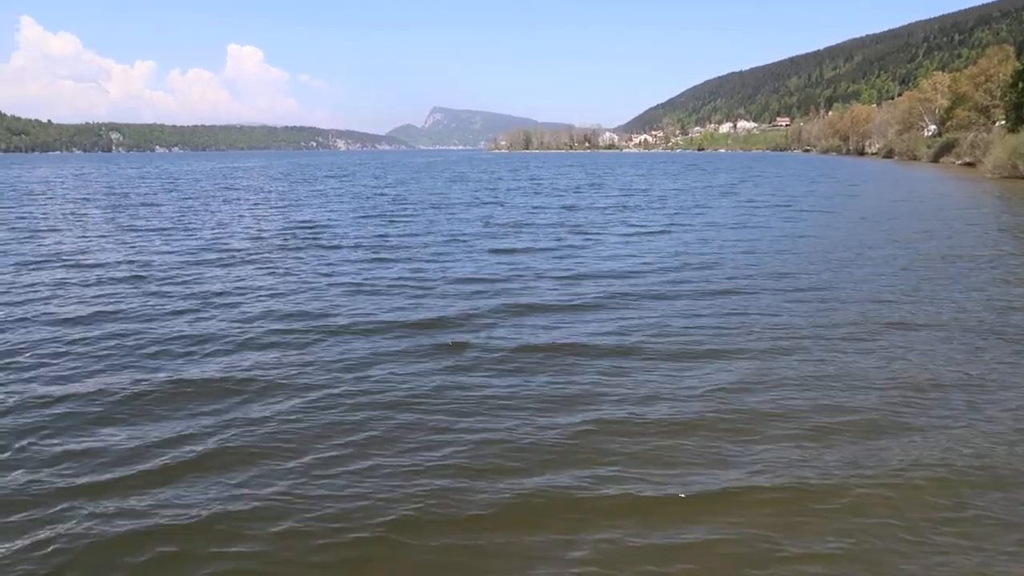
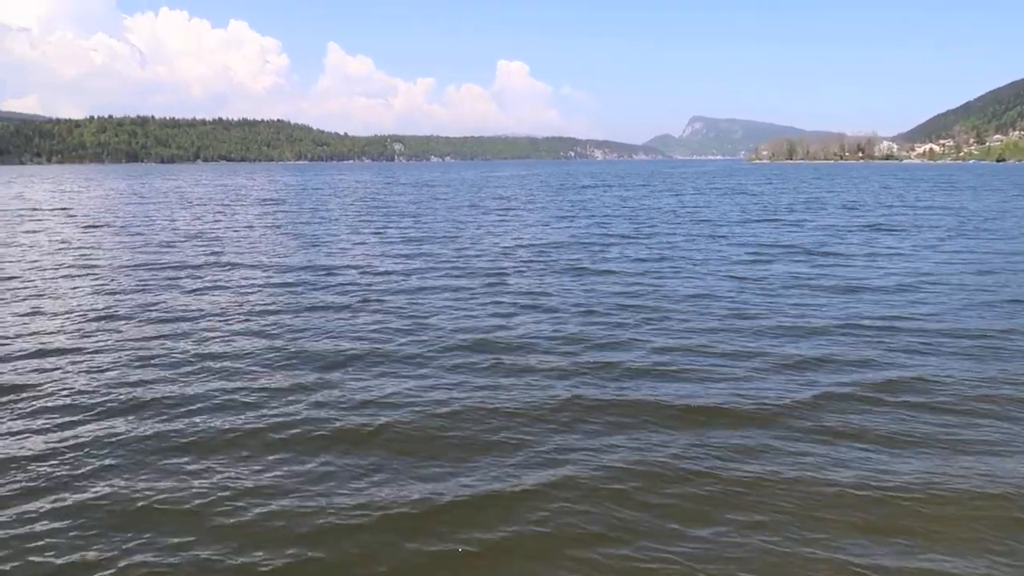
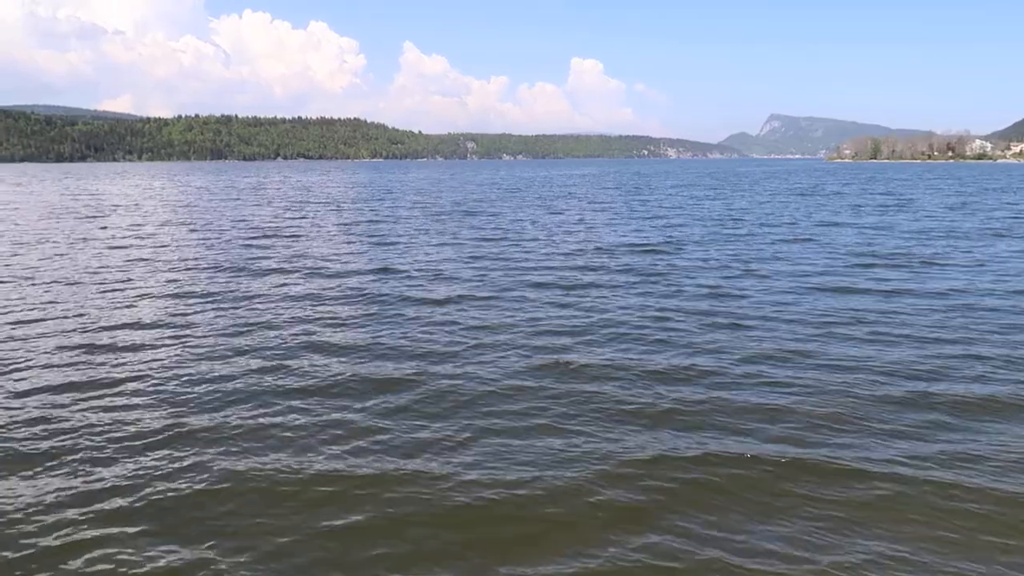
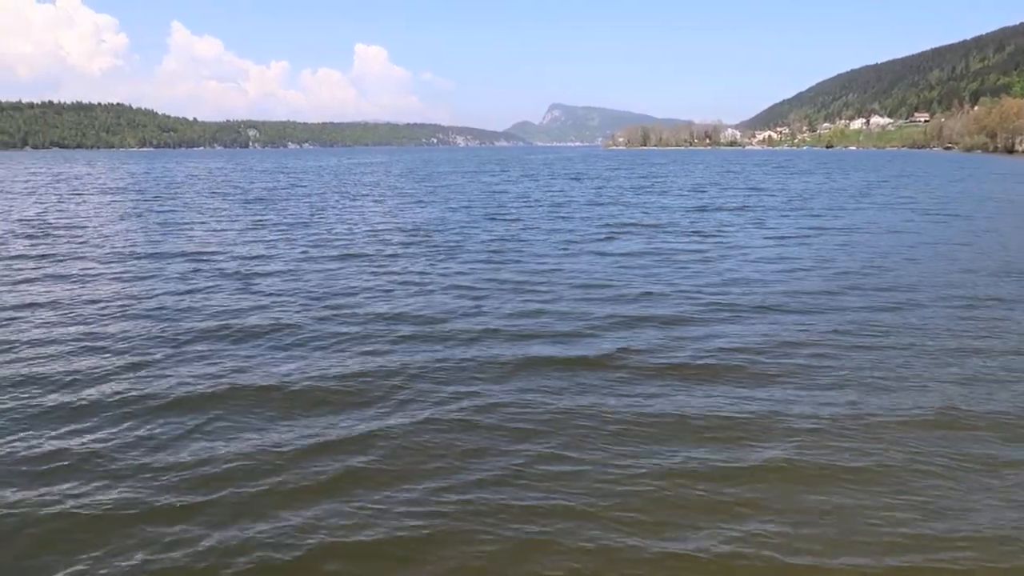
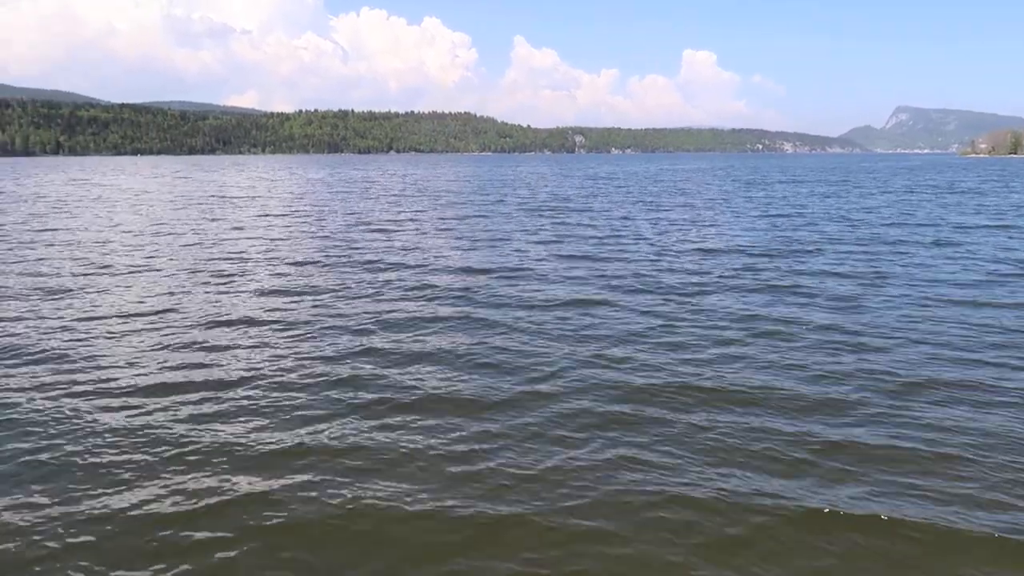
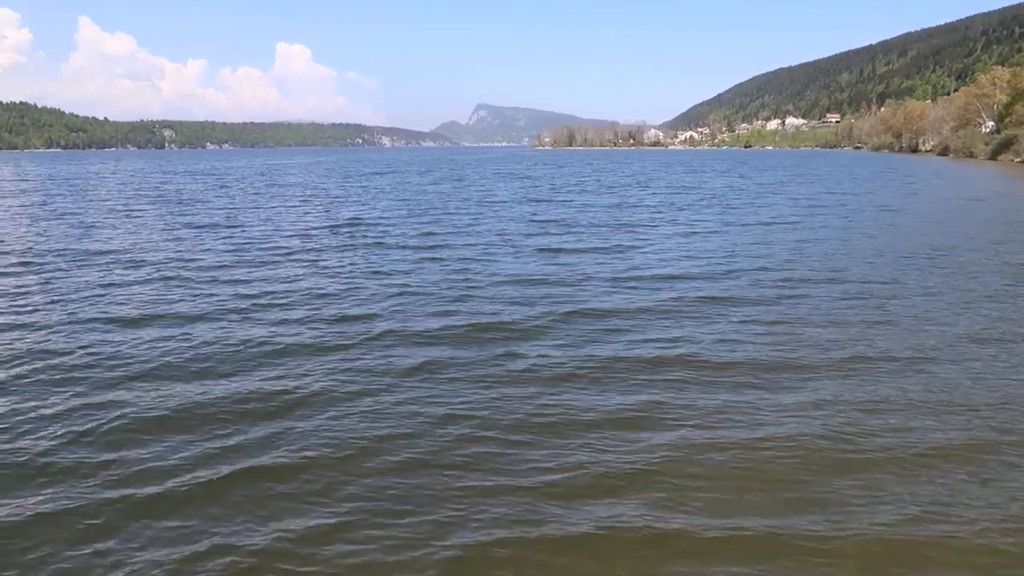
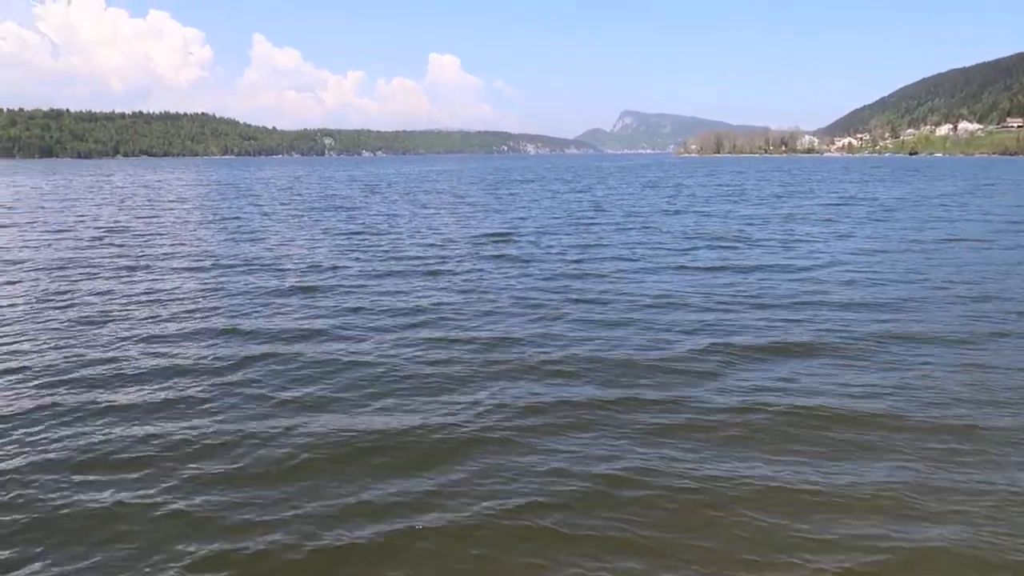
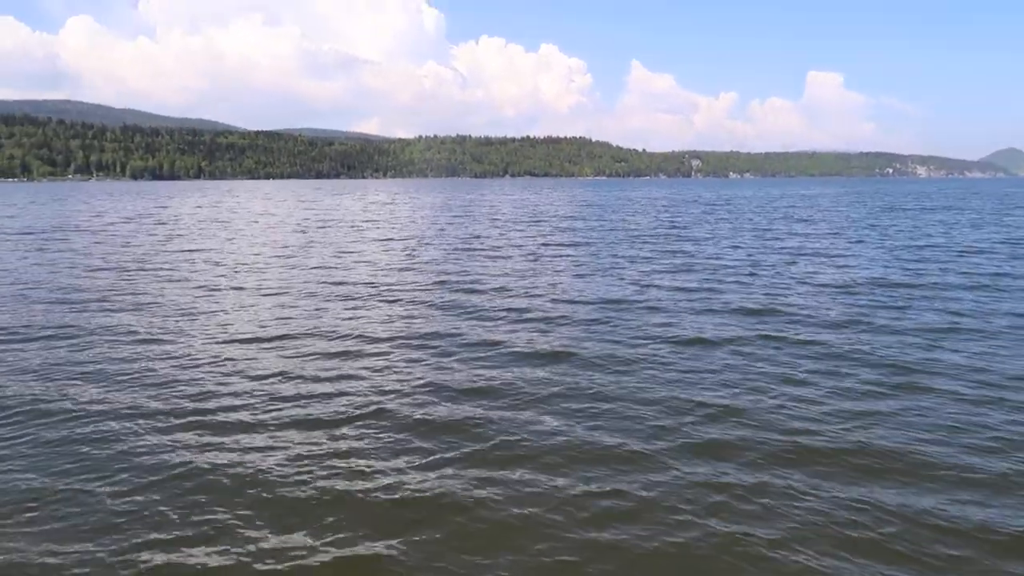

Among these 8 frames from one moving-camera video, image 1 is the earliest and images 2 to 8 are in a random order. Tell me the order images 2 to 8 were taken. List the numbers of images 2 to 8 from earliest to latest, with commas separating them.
6, 4, 7, 2, 3, 5, 8
